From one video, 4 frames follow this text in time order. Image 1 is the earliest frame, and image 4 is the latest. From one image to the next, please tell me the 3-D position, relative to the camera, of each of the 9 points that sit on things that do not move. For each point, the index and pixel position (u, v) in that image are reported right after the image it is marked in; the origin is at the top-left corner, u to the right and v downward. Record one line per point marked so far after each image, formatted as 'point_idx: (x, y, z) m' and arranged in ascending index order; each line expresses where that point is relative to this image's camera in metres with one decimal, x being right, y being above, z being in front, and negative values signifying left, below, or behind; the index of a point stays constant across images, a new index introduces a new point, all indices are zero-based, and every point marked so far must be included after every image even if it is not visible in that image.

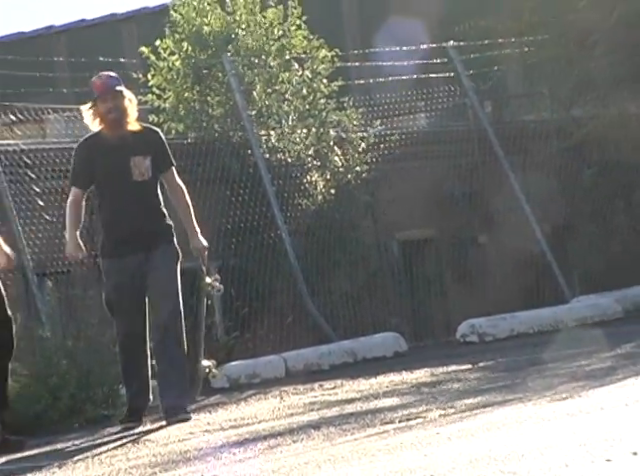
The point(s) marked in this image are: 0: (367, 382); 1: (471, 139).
0: (+0.3, -1.0, +12.0) m
1: (+1.2, +0.8, +14.2) m
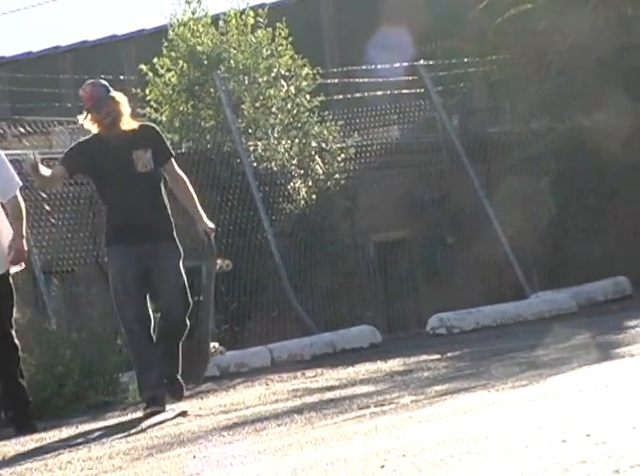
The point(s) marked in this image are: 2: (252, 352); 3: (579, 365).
0: (+0.2, -1.0, +13.3) m
1: (+1.1, +0.8, +15.4) m
2: (-0.5, -0.9, +13.4) m
3: (+1.9, -0.9, +12.7) m
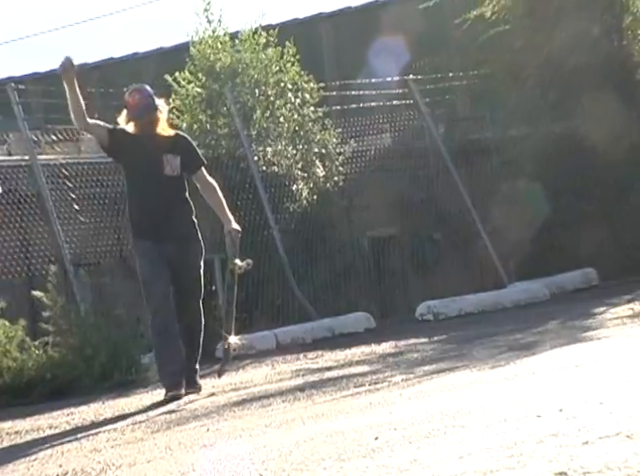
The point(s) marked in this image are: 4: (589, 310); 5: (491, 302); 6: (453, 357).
0: (+0.2, -1.0, +14.9) m
1: (+1.1, +0.9, +17.1) m
2: (-0.5, -0.9, +15.1) m
3: (+1.9, -0.9, +14.4) m
4: (+2.5, -0.7, +15.8) m
5: (+1.6, -0.6, +16.3) m
6: (+1.1, -1.0, +14.5) m
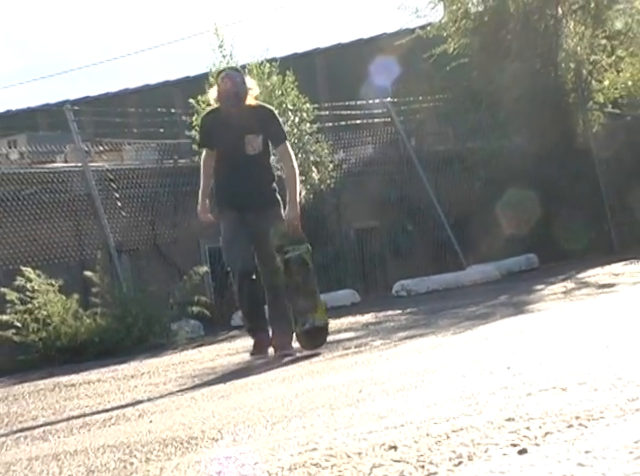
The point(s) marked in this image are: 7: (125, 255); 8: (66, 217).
0: (+0.1, -0.9, +18.7) m
1: (+1.0, +1.0, +20.9) m
2: (-0.6, -0.8, +18.9) m
3: (+1.9, -0.8, +18.2) m
4: (+2.4, -0.6, +19.6) m
5: (+1.6, -0.5, +20.1) m
6: (+1.1, -0.9, +18.3) m
7: (-2.2, -0.2, +19.0) m
8: (-2.8, +0.2, +18.8) m
